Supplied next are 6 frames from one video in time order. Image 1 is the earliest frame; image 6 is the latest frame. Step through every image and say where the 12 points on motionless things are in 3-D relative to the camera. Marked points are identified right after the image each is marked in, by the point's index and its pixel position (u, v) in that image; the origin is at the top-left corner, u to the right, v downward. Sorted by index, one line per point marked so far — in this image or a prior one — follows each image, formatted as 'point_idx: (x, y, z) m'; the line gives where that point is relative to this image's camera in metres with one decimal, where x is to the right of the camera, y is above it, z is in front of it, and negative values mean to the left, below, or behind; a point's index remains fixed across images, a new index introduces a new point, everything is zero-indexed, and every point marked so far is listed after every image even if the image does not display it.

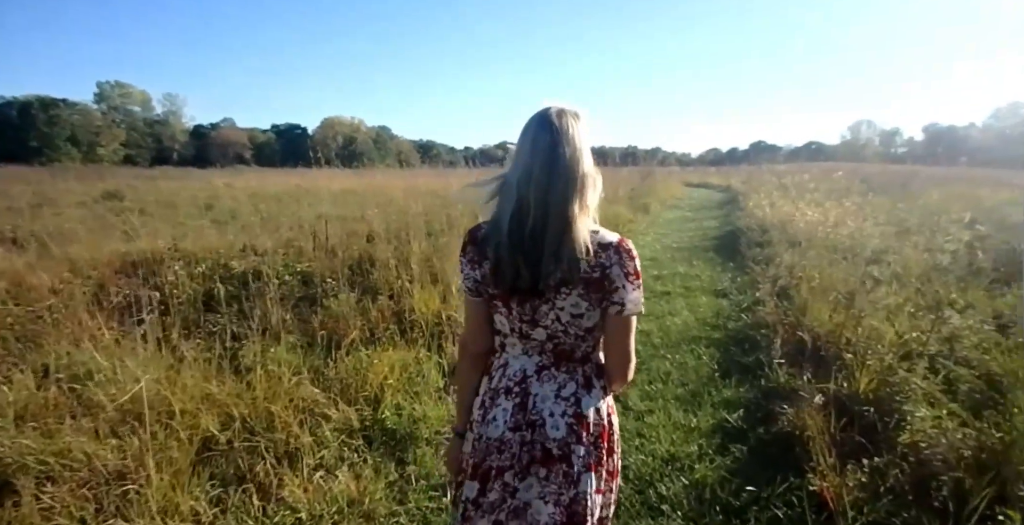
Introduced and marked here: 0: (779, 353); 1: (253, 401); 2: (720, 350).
0: (+2.2, -0.7, +4.4) m
1: (-1.7, -0.9, +3.5) m
2: (+1.9, -0.8, +5.0) m
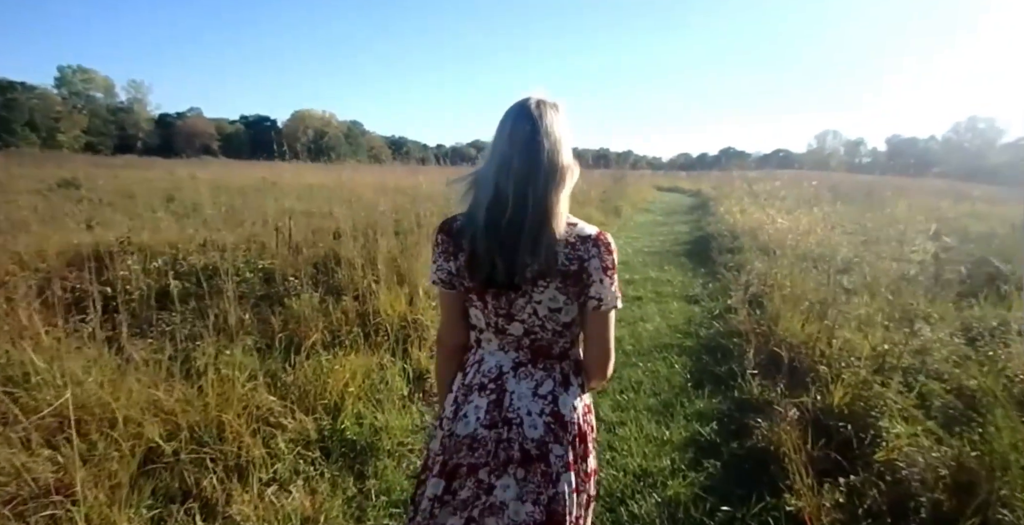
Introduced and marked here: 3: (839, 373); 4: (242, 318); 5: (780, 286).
0: (+1.9, -0.8, +4.4) m
1: (-1.9, -0.9, +3.3) m
2: (+1.7, -0.9, +4.9) m
3: (+2.3, -0.8, +3.8) m
4: (-2.5, -0.5, +5.0) m
5: (+3.1, -0.3, +6.2) m
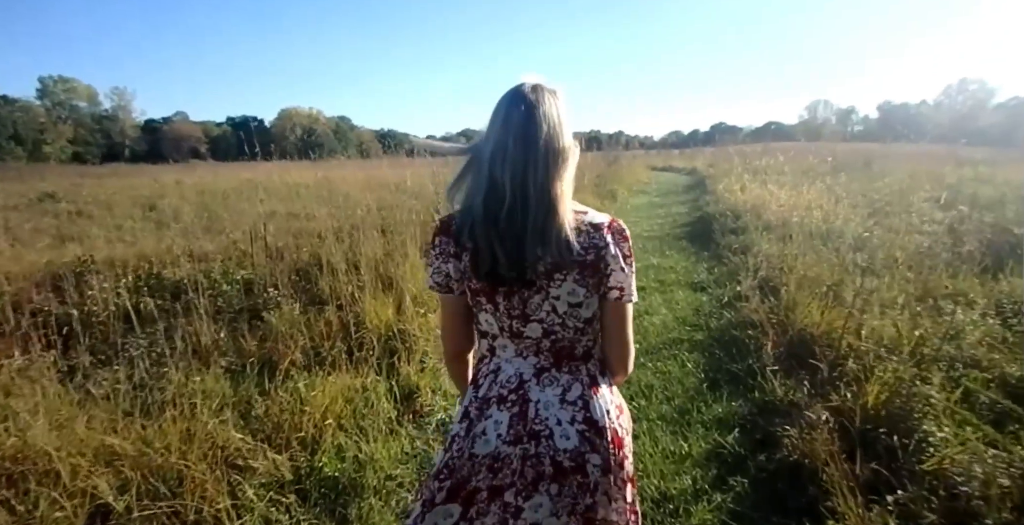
0: (+1.9, -0.7, +4.0) m
1: (-1.9, -1.0, +2.9) m
2: (+1.6, -0.8, +4.6) m
3: (+2.3, -0.7, +3.4) m
4: (-2.5, -0.6, +4.6) m
5: (+3.0, -0.1, +5.8) m
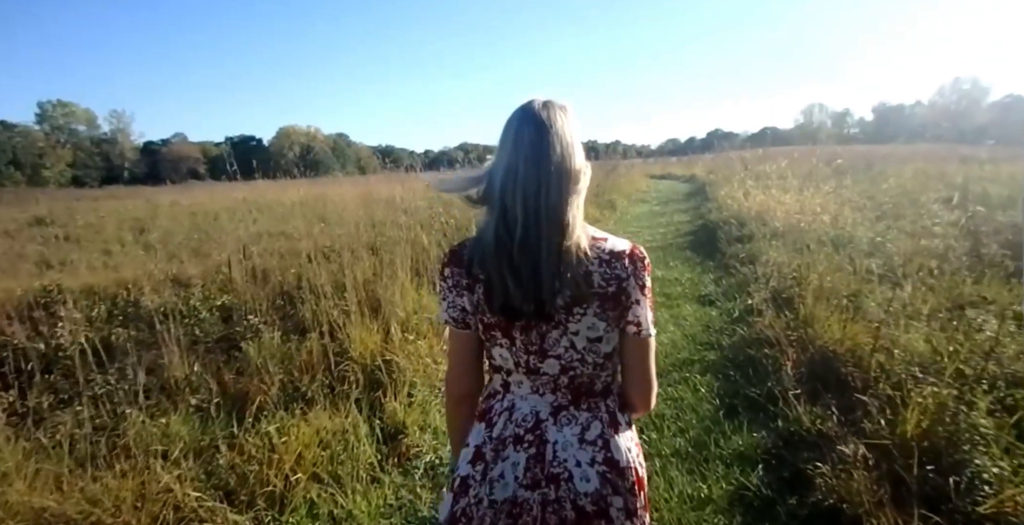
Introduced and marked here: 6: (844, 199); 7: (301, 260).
0: (+1.9, -0.8, +3.6) m
1: (-1.9, -1.2, +2.5) m
2: (+1.6, -0.9, +4.2) m
3: (+2.3, -0.8, +3.1) m
4: (-2.5, -0.9, +4.2) m
5: (+3.0, -0.2, +5.4) m
6: (+6.6, +1.2, +10.7) m
7: (-2.7, 0.0, +6.9) m
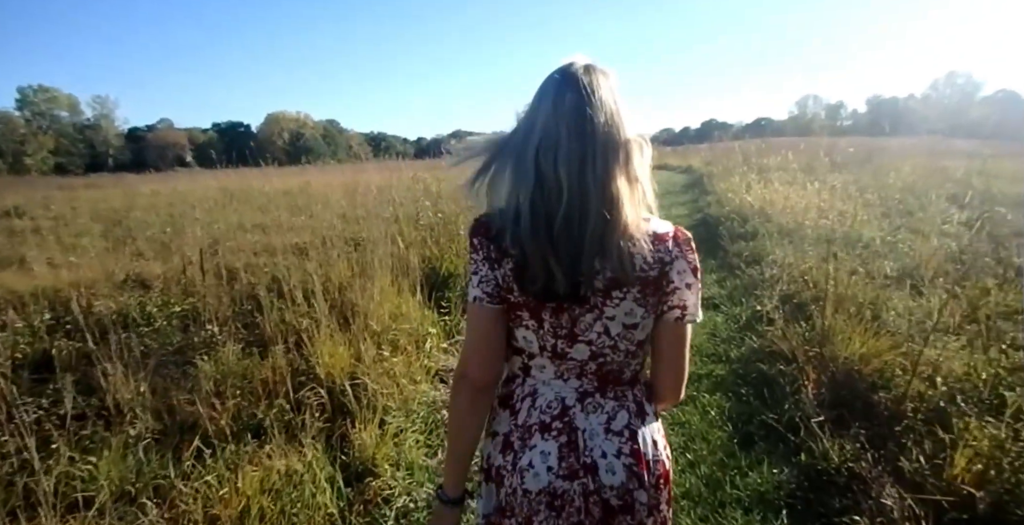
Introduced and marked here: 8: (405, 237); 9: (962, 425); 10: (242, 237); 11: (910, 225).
0: (+1.8, -0.9, +3.2) m
1: (-2.0, -1.3, +2.1) m
2: (+1.5, -0.9, +3.8) m
3: (+2.2, -0.8, +2.7) m
4: (-2.6, -0.9, +3.7) m
5: (+2.9, -0.2, +5.0) m
6: (+6.4, +1.3, +10.3) m
7: (-2.8, +0.1, +6.4) m
8: (-1.4, +0.4, +7.2) m
9: (+2.2, -0.8, +2.7) m
10: (-3.9, +0.4, +7.7) m
11: (+5.4, +0.5, +7.3) m
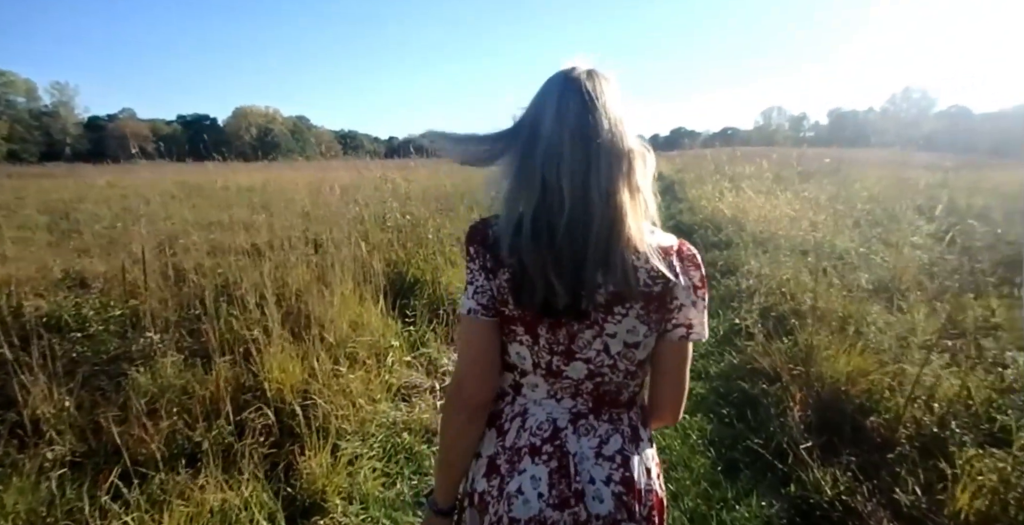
0: (+1.6, -1.0, +3.0) m
1: (-2.1, -1.3, +1.7) m
2: (+1.3, -1.0, +3.6) m
3: (+2.1, -0.9, +2.5) m
4: (-2.8, -0.9, +3.3) m
5: (+2.6, -0.3, +4.9) m
6: (+5.9, +1.1, +10.4) m
7: (-3.1, 0.0, +6.0) m
8: (-1.8, +0.3, +6.9) m
9: (+2.1, -0.9, +2.5) m
10: (-4.3, +0.4, +7.2) m
11: (+5.0, +0.4, +7.3) m
